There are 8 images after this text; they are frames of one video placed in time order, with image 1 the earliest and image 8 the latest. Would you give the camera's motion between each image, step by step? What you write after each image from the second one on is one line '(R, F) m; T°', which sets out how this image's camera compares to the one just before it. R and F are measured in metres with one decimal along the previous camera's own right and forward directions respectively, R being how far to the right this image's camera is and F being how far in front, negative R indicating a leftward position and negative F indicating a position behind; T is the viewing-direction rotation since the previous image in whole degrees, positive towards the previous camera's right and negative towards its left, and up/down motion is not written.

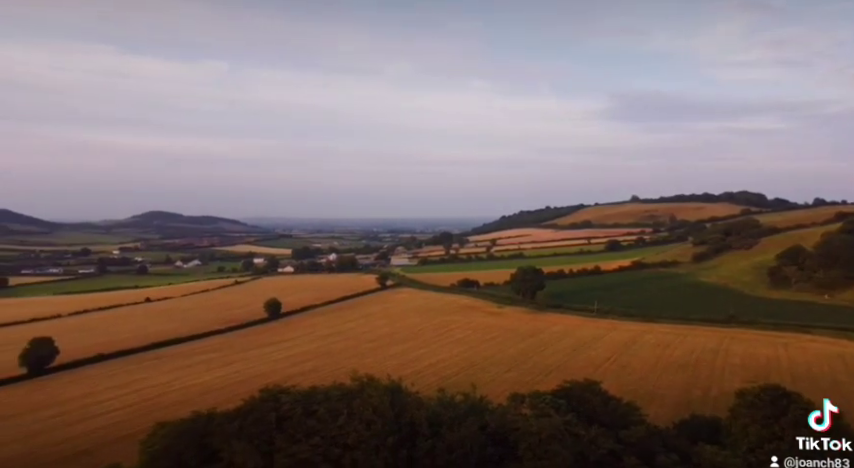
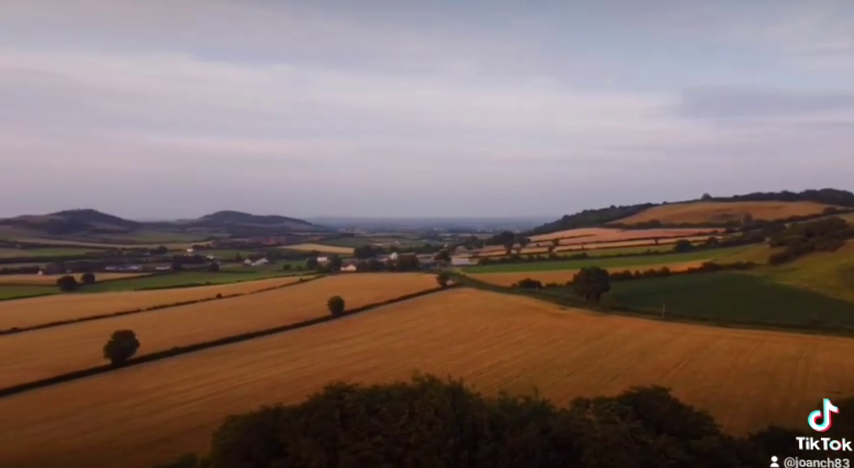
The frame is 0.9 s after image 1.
(-0.1, +0.2) m; -5°
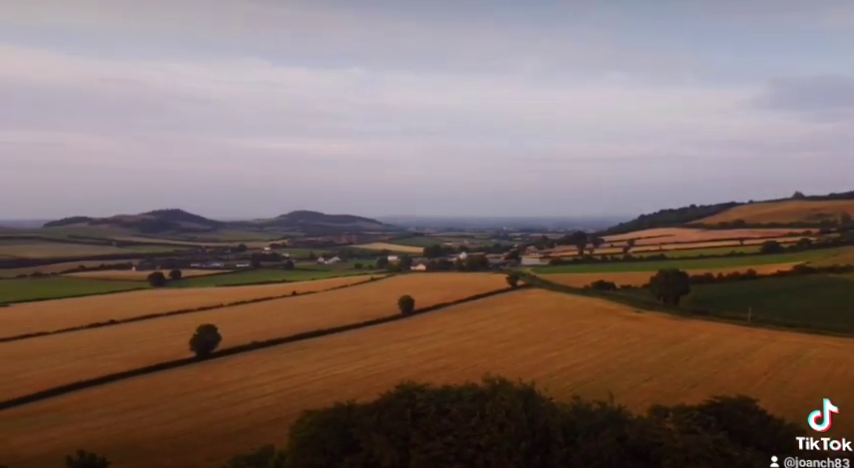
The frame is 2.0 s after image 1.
(-0.1, +0.1) m; -6°
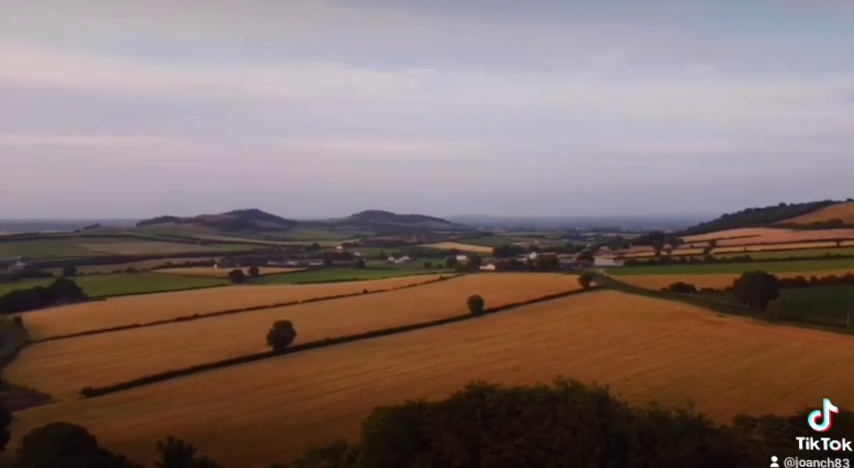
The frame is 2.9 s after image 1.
(-0.1, +0.1) m; -6°
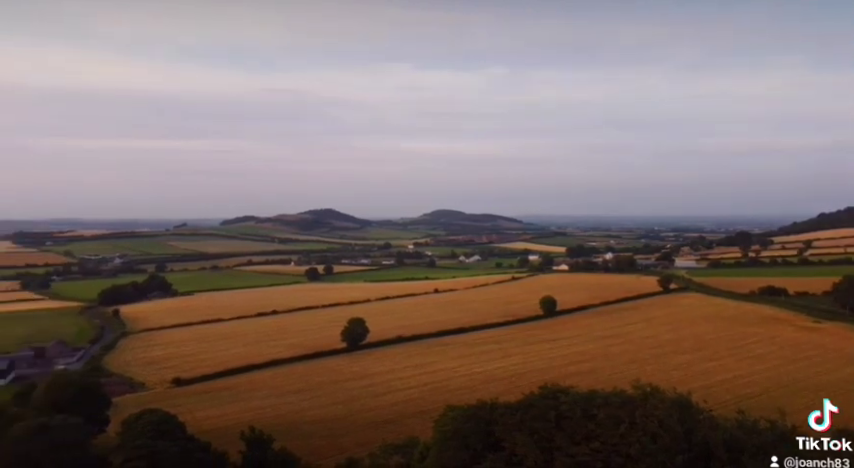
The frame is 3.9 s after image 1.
(-0.1, -0.3) m; -6°
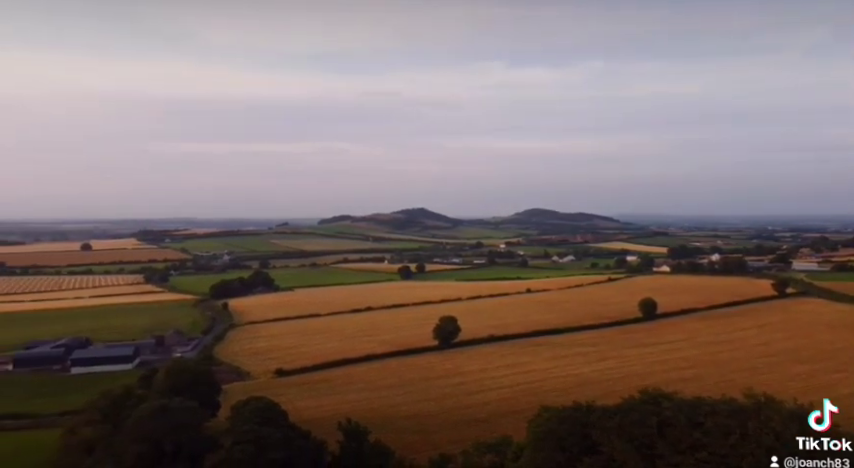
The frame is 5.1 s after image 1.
(-0.3, +0.1) m; -7°
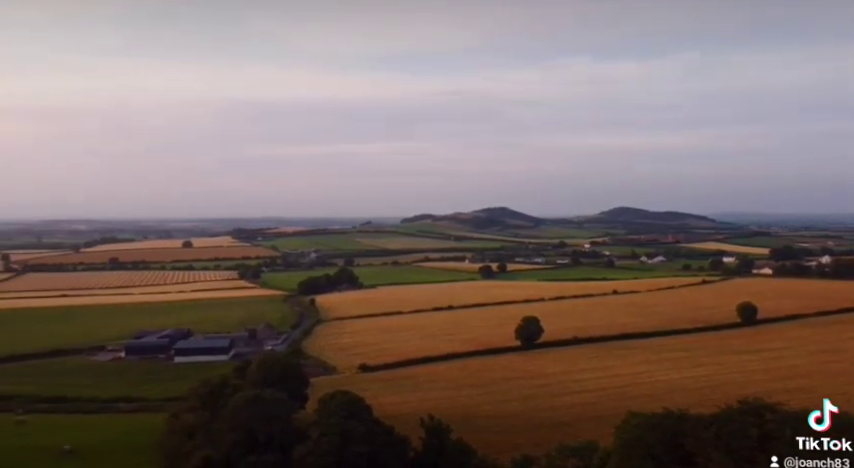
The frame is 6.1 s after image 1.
(-0.2, +0.4) m; -7°
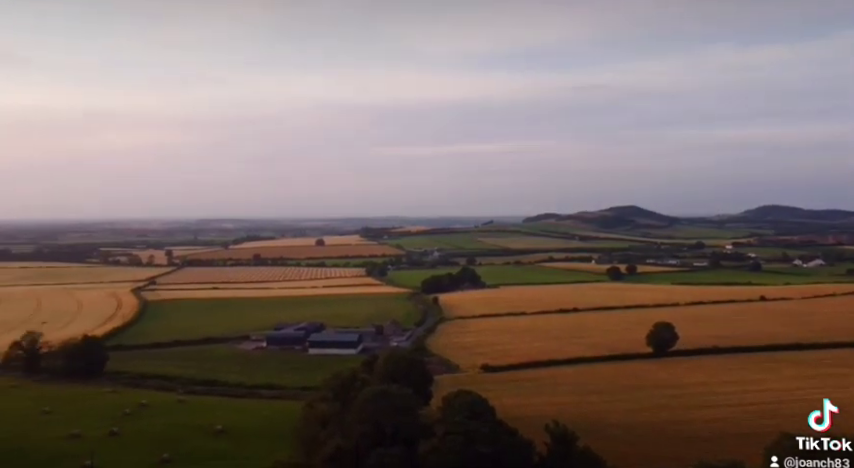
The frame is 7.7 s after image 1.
(-0.5, +1.0) m; -10°
